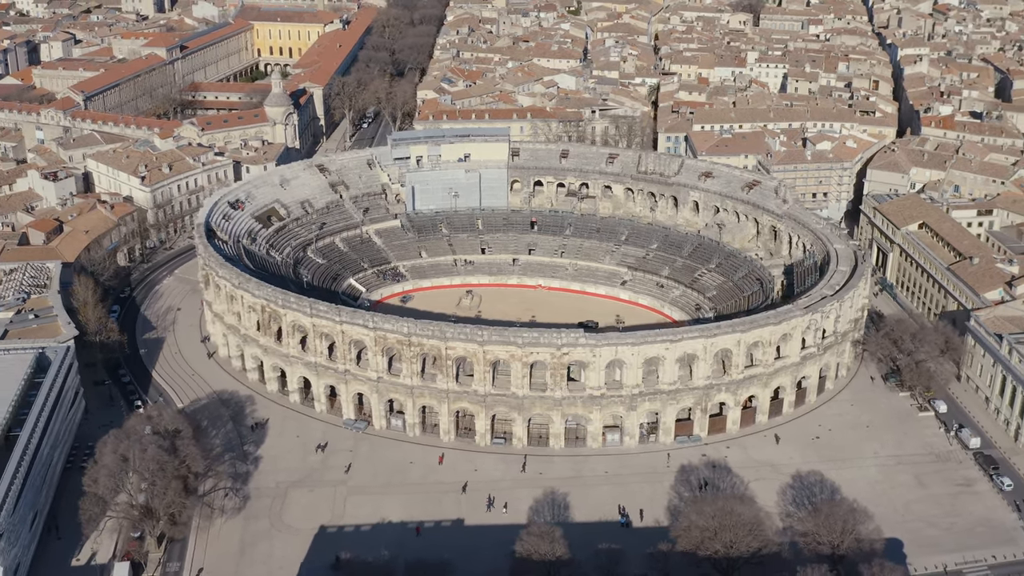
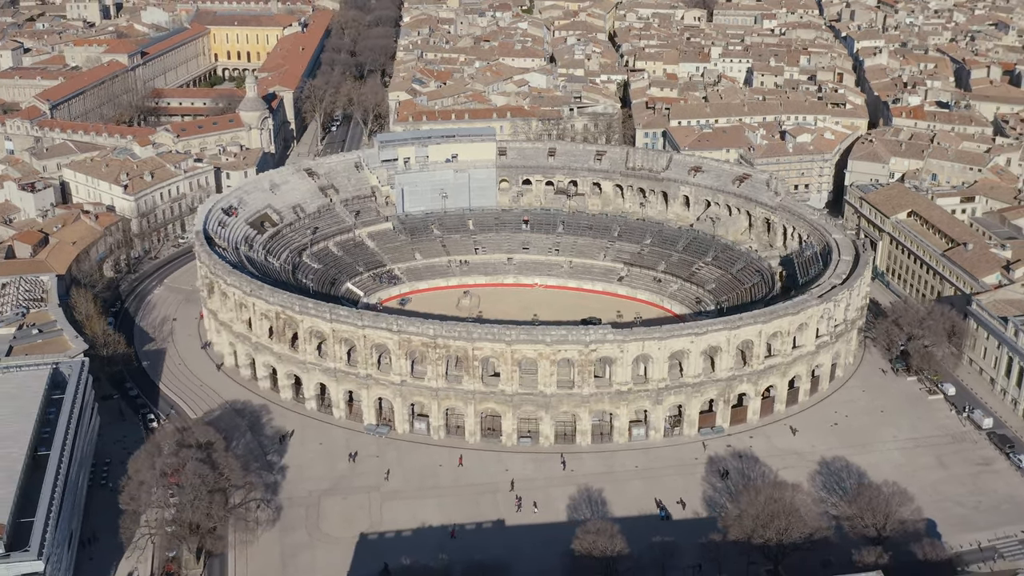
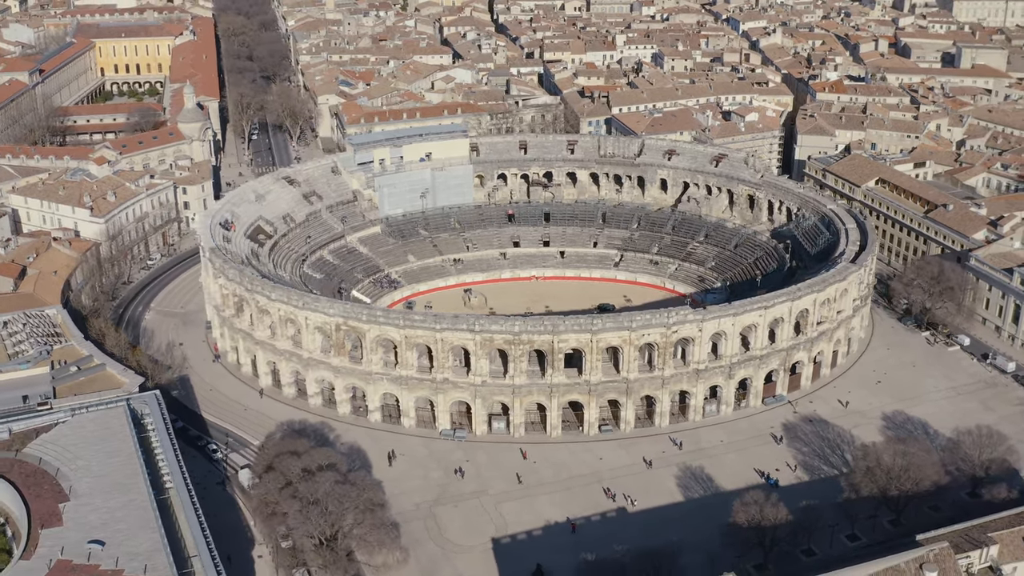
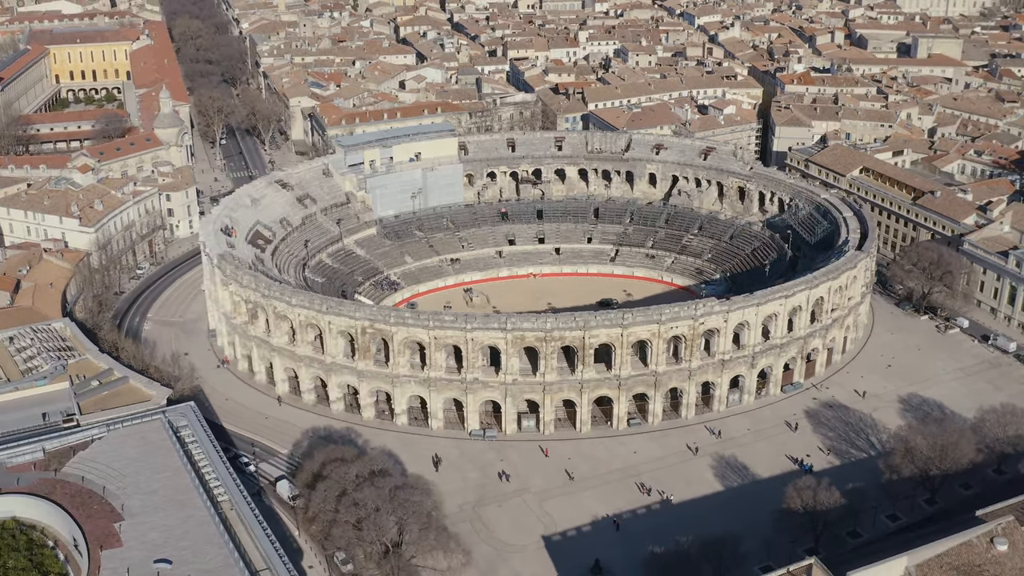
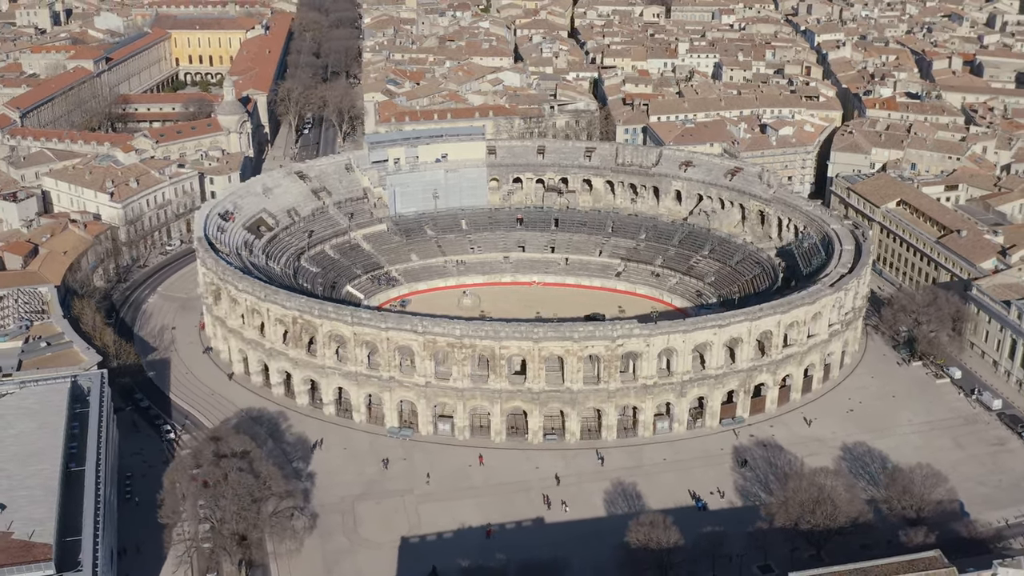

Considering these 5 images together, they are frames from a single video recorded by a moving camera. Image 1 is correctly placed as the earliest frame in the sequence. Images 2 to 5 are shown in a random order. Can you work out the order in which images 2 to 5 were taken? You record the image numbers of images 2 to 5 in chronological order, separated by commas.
2, 5, 3, 4
